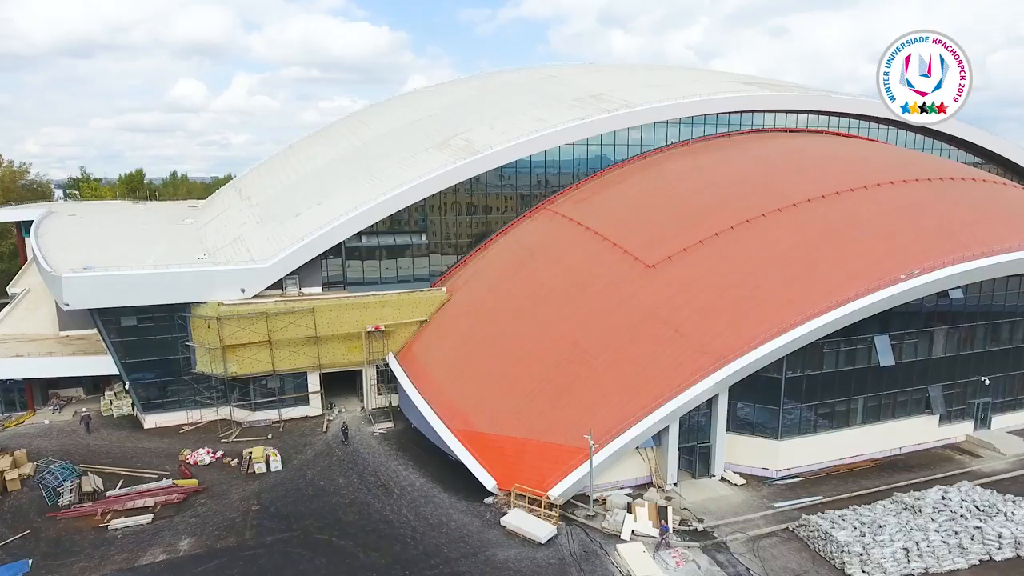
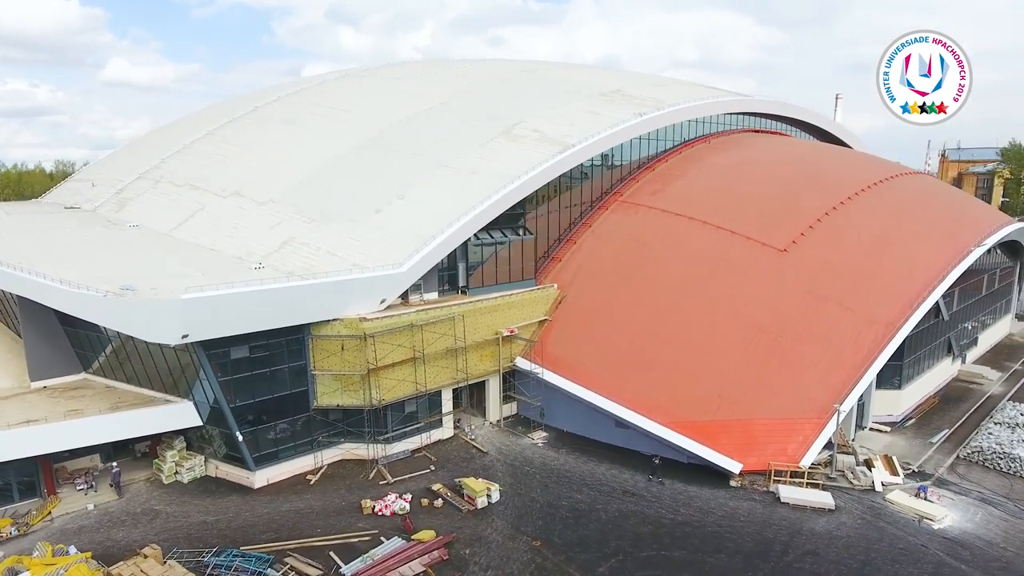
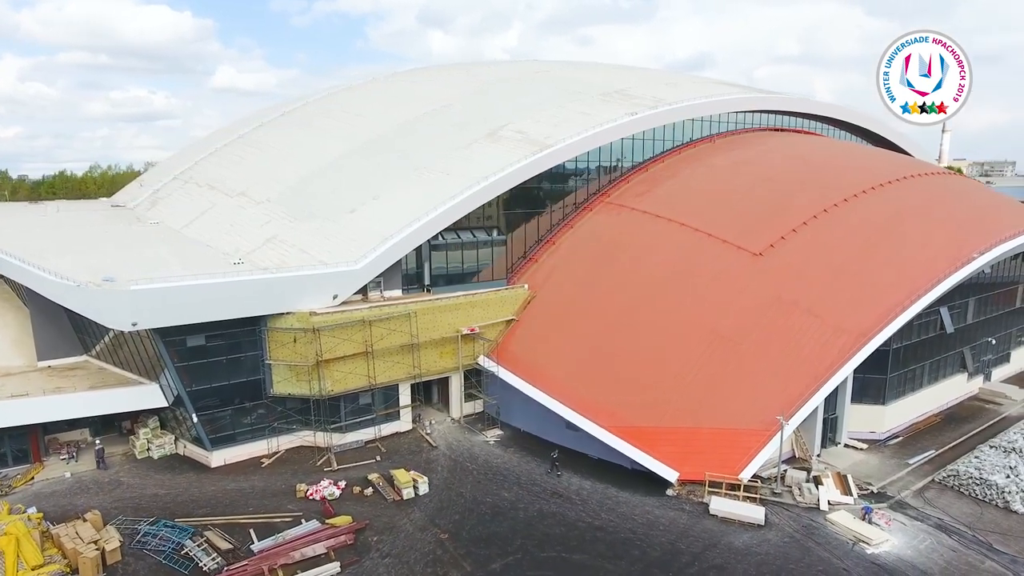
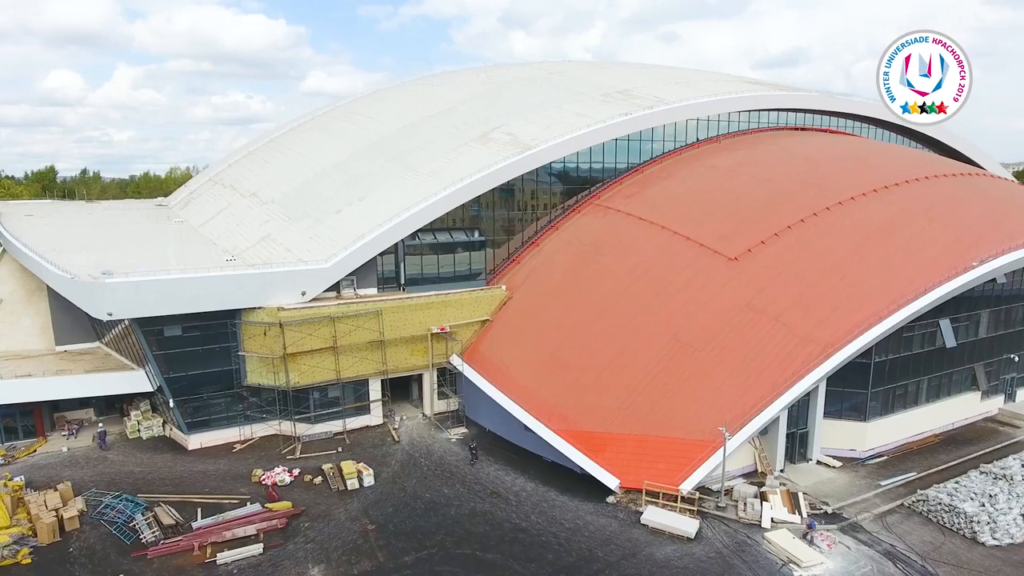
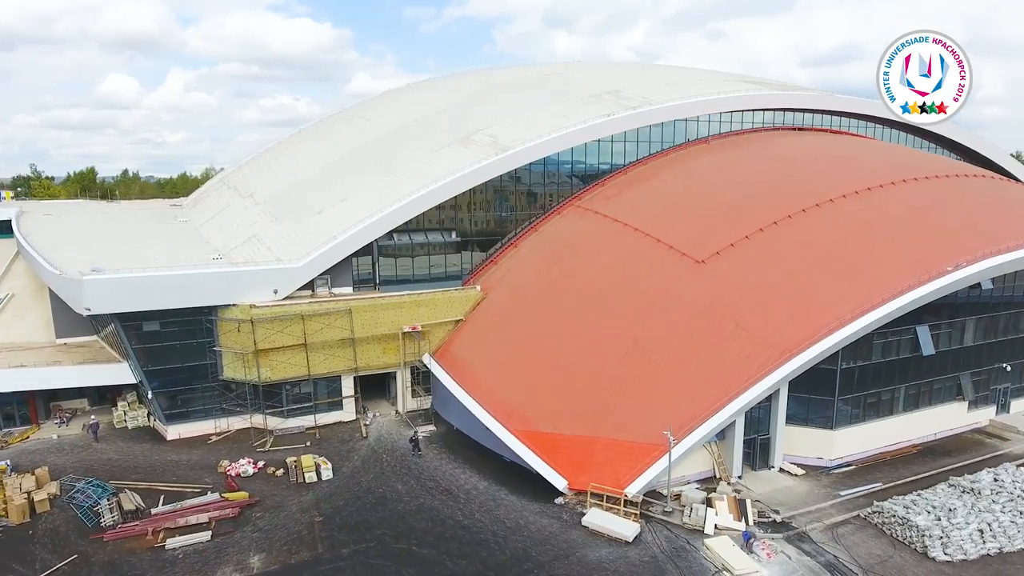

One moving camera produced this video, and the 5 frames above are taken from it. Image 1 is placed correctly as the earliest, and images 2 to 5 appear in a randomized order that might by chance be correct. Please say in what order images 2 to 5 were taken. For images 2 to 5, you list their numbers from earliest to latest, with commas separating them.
5, 4, 3, 2
